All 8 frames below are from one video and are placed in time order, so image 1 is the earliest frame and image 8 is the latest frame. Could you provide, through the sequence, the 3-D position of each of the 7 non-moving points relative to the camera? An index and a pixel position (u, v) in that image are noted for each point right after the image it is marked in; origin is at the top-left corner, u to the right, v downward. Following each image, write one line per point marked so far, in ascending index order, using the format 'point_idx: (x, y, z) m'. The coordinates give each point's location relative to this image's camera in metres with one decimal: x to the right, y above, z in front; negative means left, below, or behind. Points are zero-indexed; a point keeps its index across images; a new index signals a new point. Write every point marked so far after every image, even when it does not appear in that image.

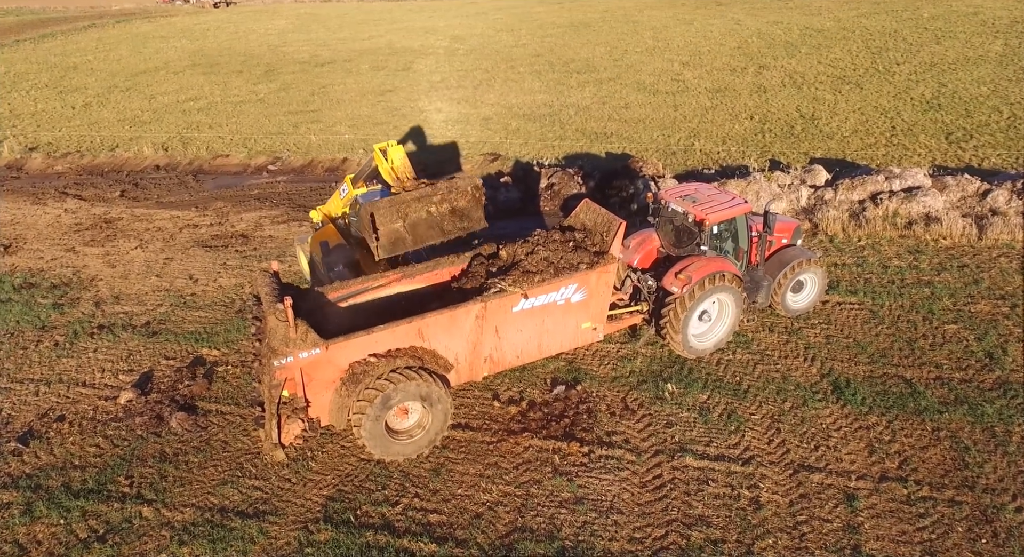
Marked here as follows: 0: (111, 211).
0: (-9.3, +1.5, +16.2) m
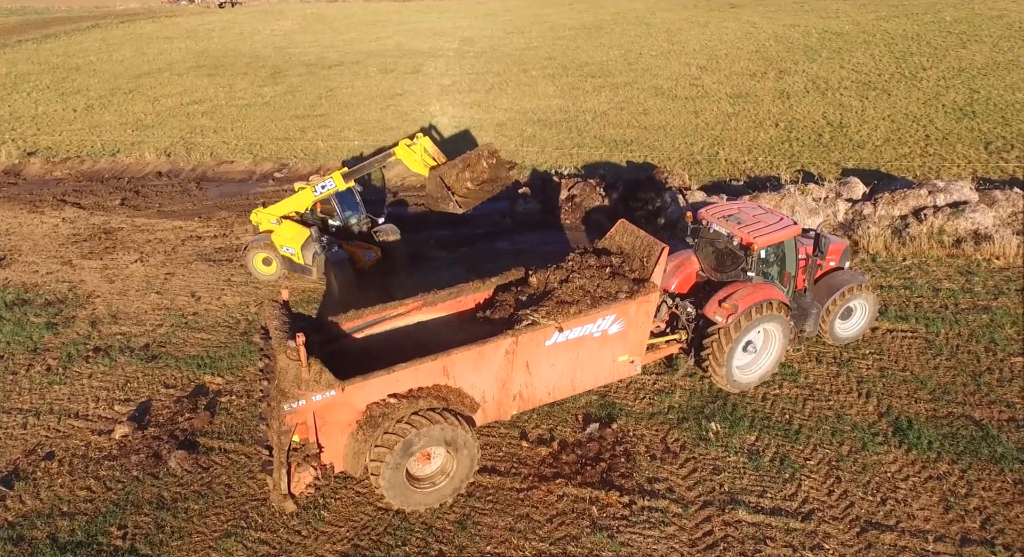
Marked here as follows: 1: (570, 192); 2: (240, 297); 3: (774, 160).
0: (-8.9, +1.3, +15.5) m
1: (+1.2, +1.8, +14.1) m
2: (-4.6, -0.3, +11.7) m
3: (+6.0, +2.7, +16.2) m
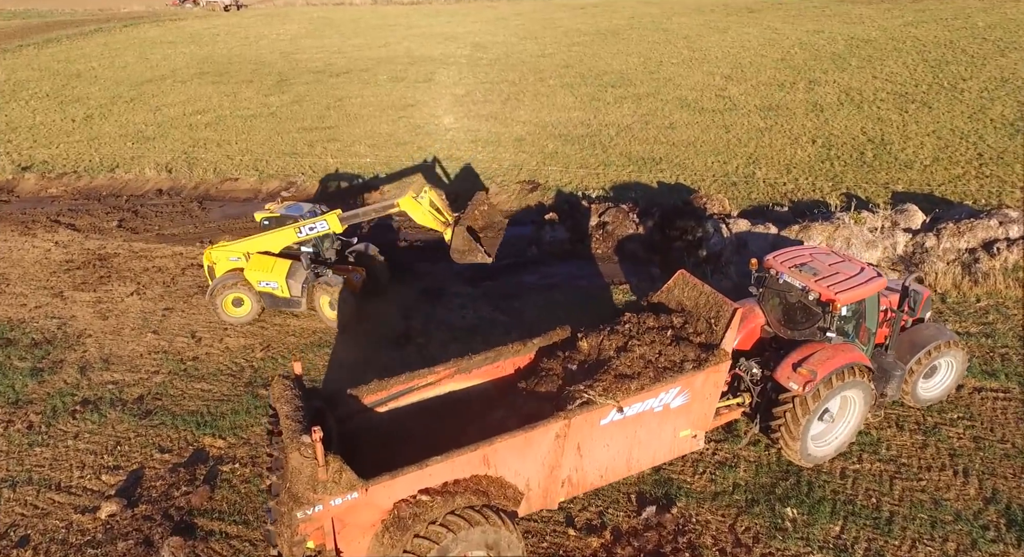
0: (-8.4, +0.7, +14.5) m
1: (+1.6, +1.1, +13.1) m
2: (-4.1, -0.9, +10.7) m
3: (+6.5, +2.1, +15.1) m
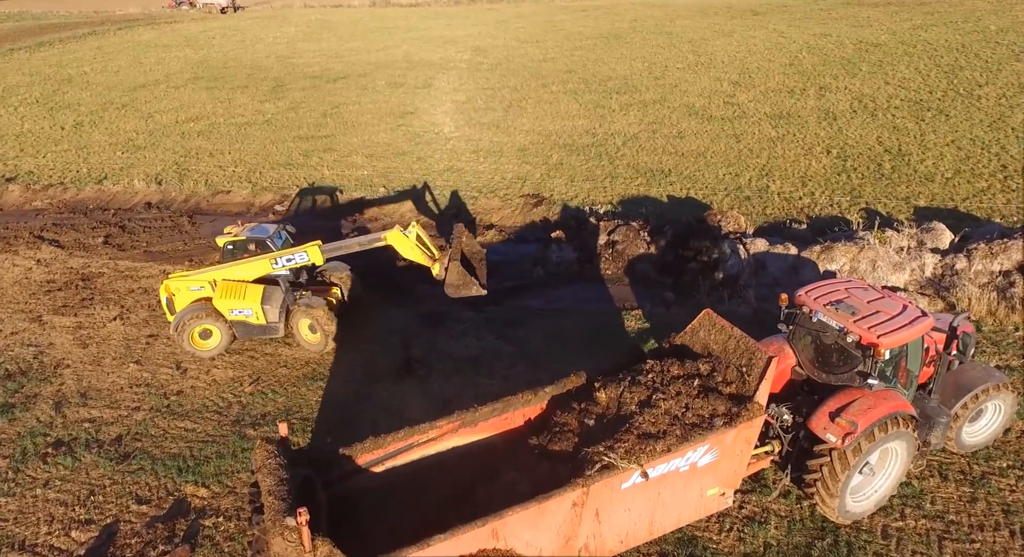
0: (-8.3, +0.3, +13.8) m
1: (+1.7, +0.7, +12.4) m
2: (-4.0, -1.3, +10.0) m
3: (+6.6, +1.7, +14.4) m
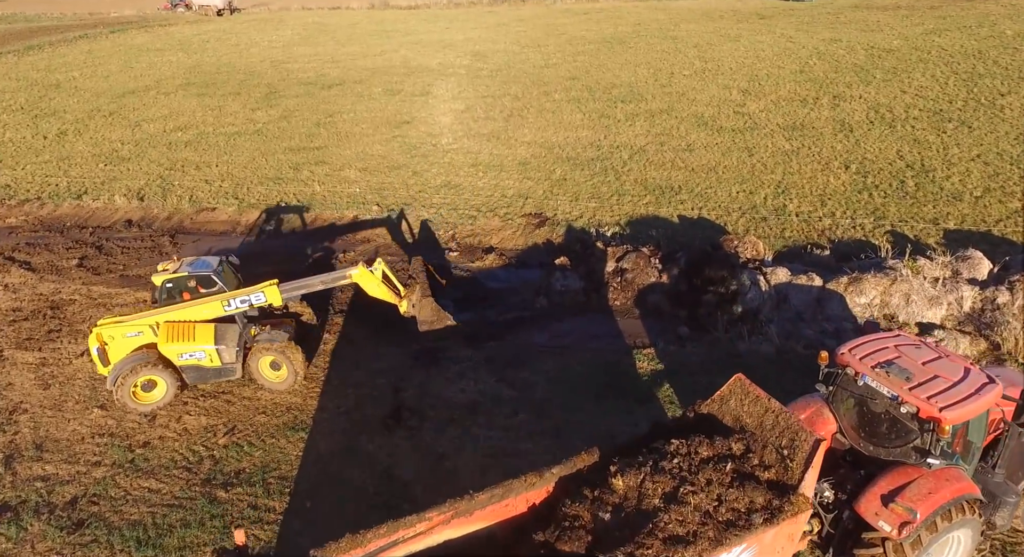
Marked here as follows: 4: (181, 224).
0: (-8.3, -0.2, +12.9) m
1: (+1.7, +0.2, +11.5) m
2: (-4.0, -1.8, +9.1) m
3: (+6.6, +1.2, +13.5) m
4: (-7.4, +1.2, +15.7) m
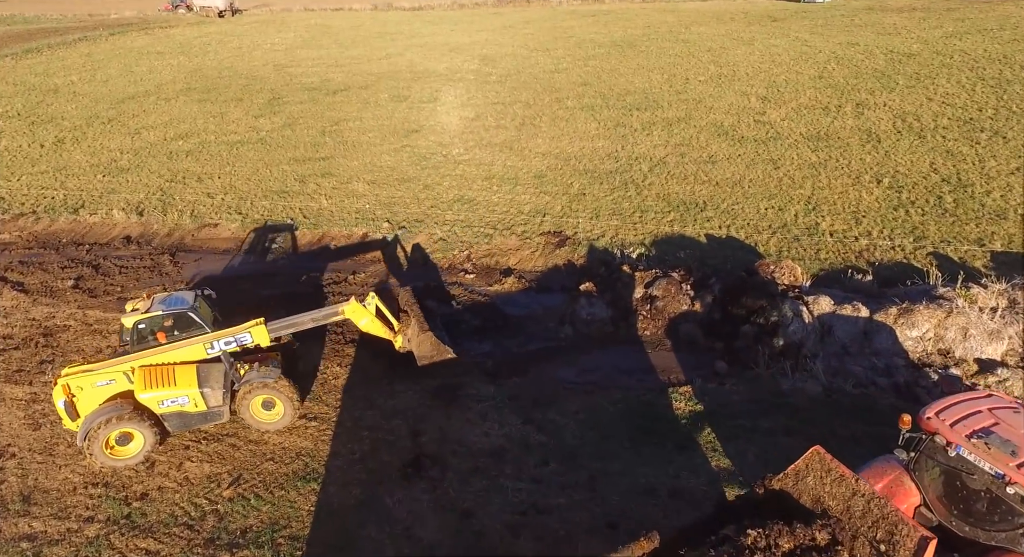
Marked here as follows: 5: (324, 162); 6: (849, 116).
0: (-8.0, -0.6, +12.2) m
1: (+2.1, -0.2, +10.8) m
2: (-3.7, -2.2, +8.4) m
3: (+7.0, +0.7, +12.8) m
4: (-7.1, +0.8, +15.0) m
5: (-4.9, +3.0, +18.3) m
6: (+9.6, +4.6, +20.0) m
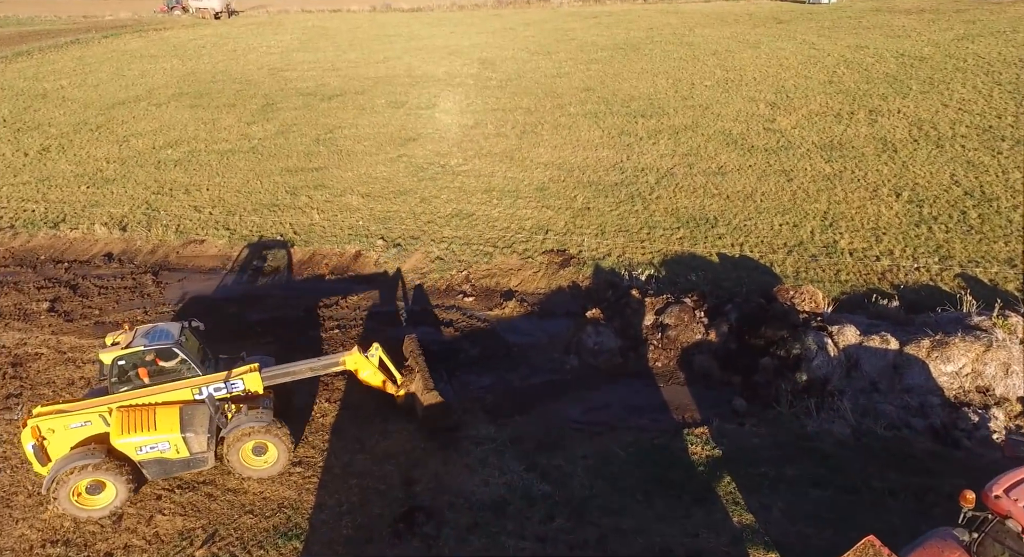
0: (-7.9, -1.0, +11.5) m
1: (+2.1, -0.6, +10.0) m
2: (-3.6, -2.6, +7.7) m
3: (+7.0, +0.4, +12.1) m
4: (-7.0, +0.4, +14.2) m
5: (-4.9, +2.6, +17.6) m
6: (+9.6, +4.3, +19.2) m
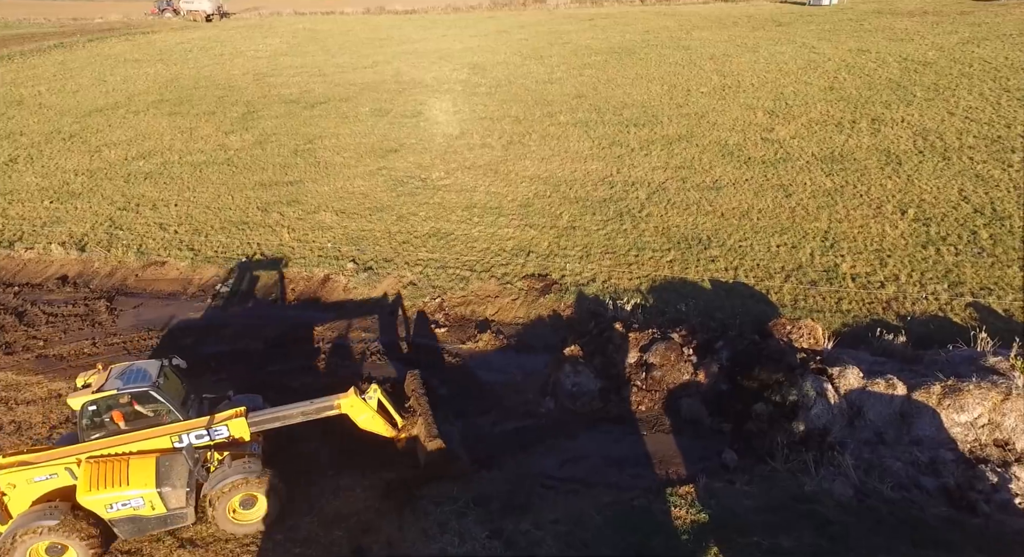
0: (-8.3, -1.5, +10.6) m
1: (+1.7, -1.0, +9.2) m
2: (-4.0, -3.1, +6.8) m
3: (+6.6, -0.1, +11.2) m
4: (-7.4, 0.0, +13.4) m
5: (-5.3, +2.2, +16.7) m
6: (+9.3, +3.8, +18.3) m
